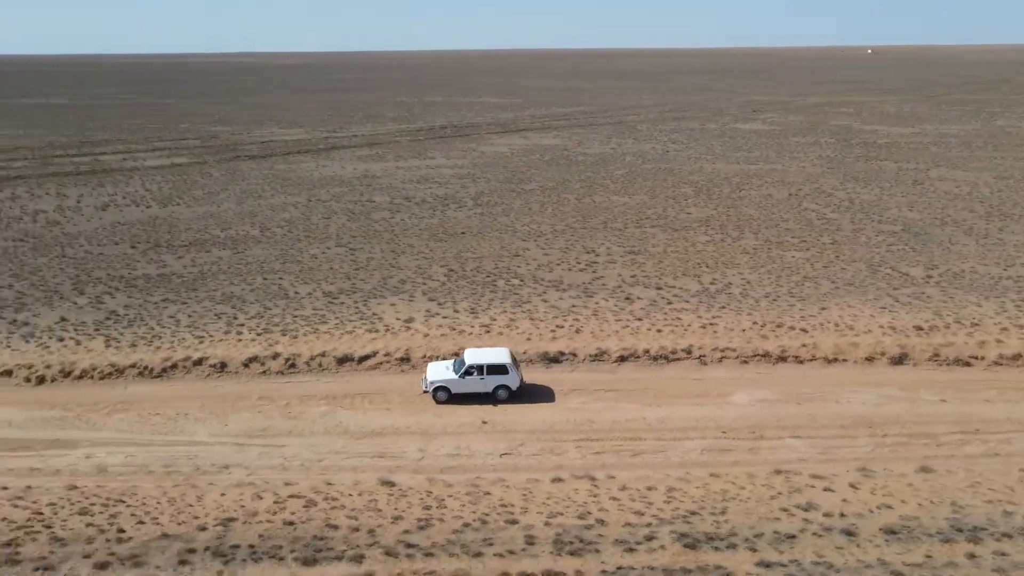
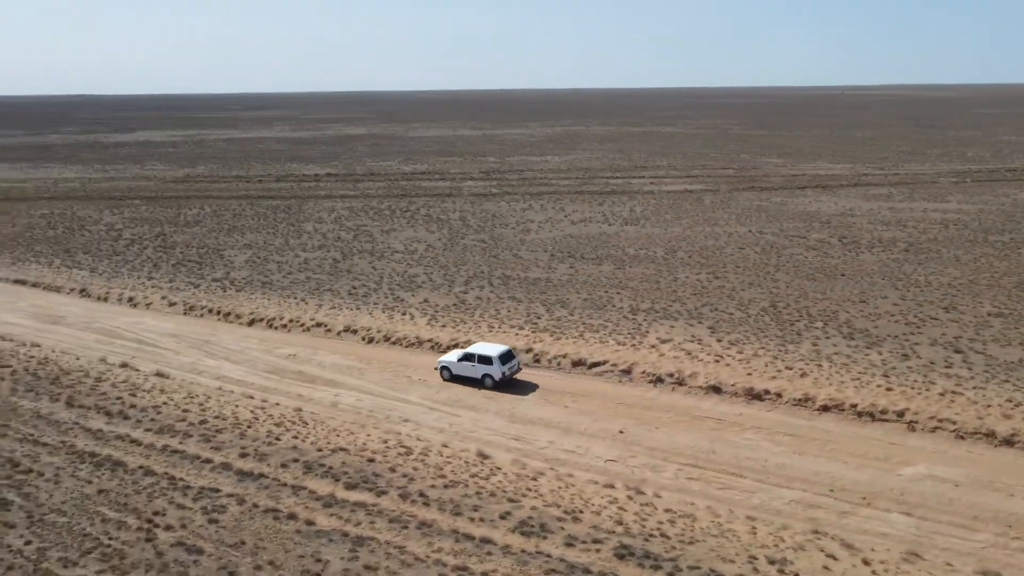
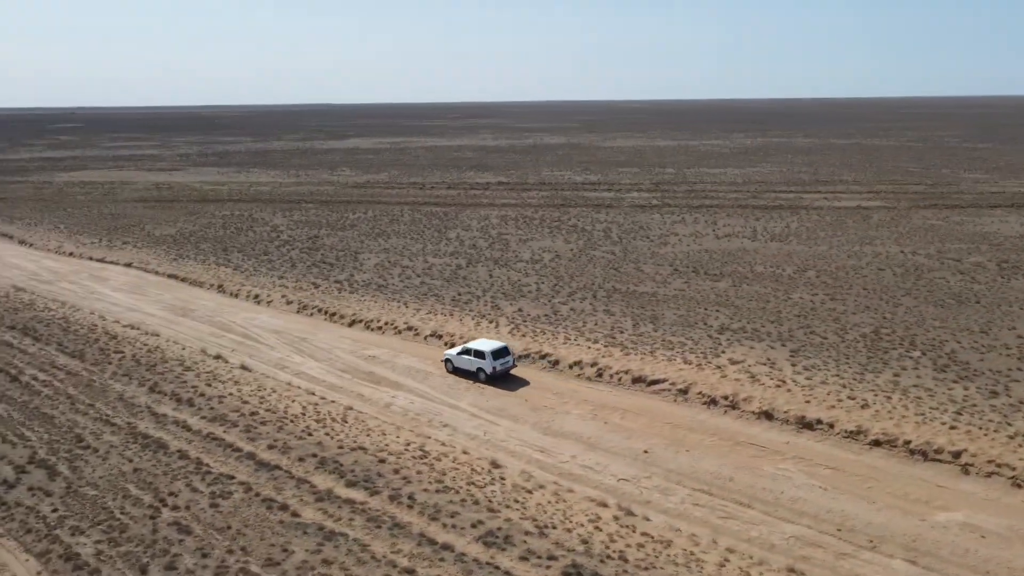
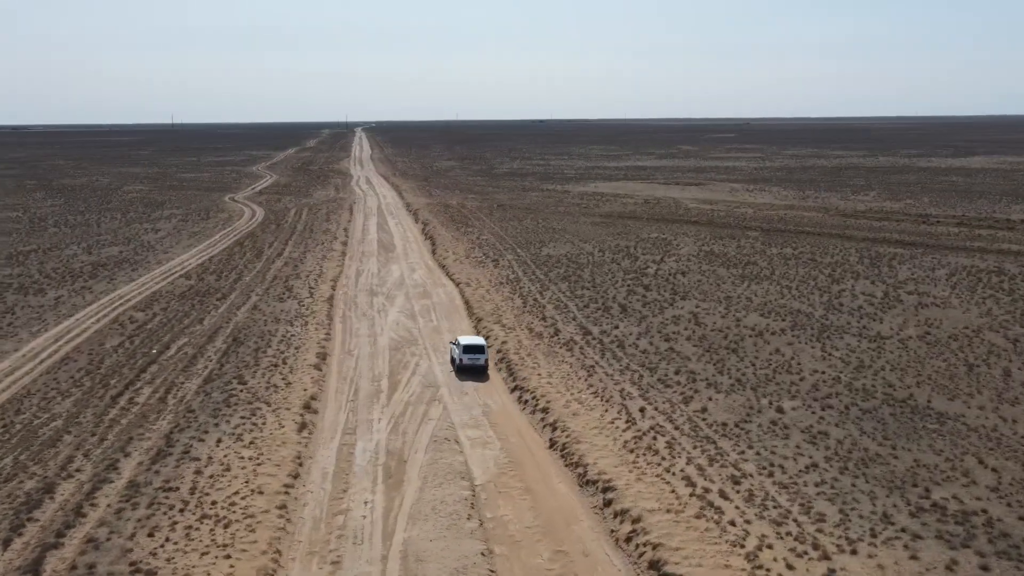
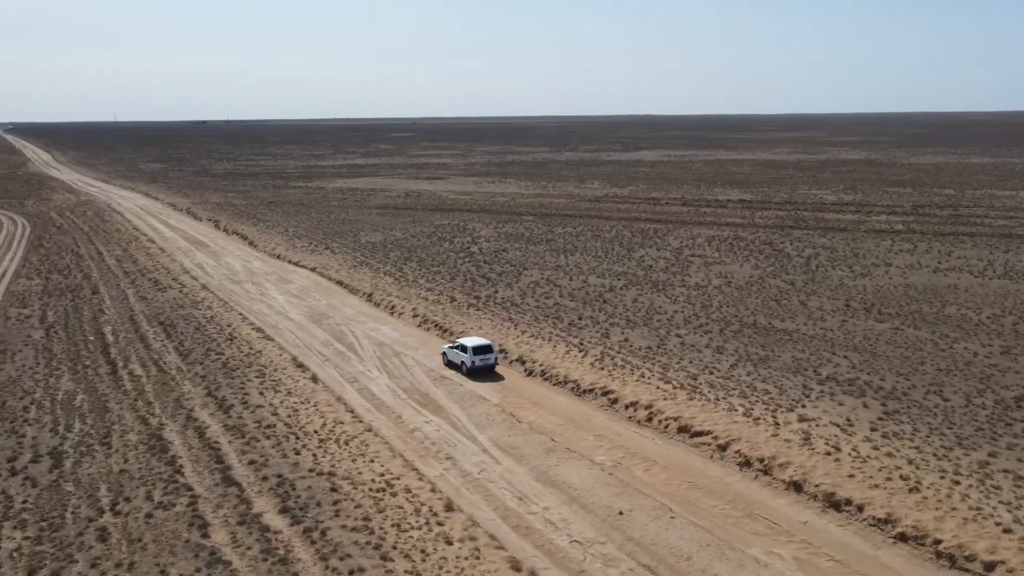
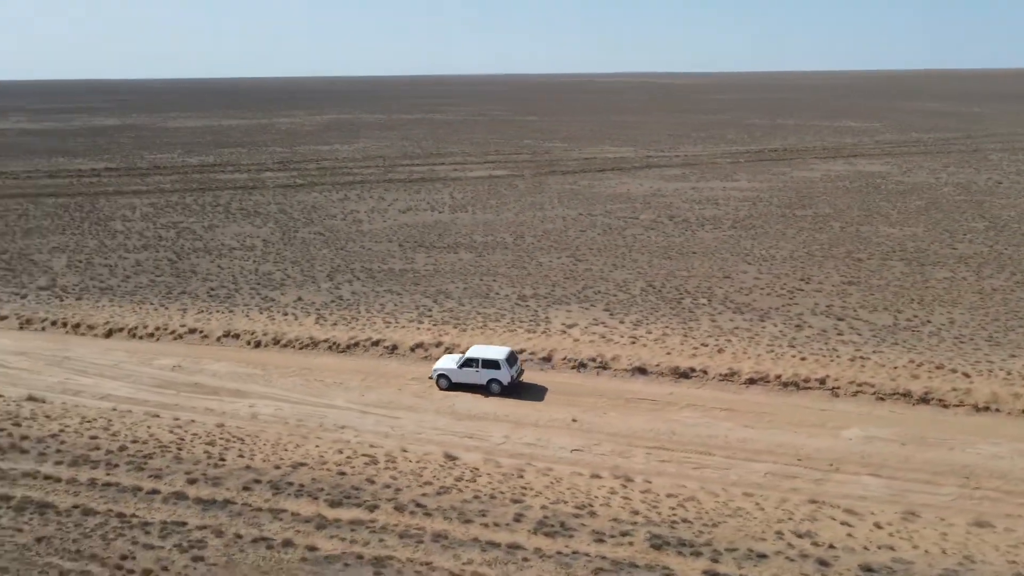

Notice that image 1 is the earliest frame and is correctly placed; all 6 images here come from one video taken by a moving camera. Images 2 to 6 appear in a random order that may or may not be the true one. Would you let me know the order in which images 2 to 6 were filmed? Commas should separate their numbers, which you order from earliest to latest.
6, 2, 3, 5, 4
